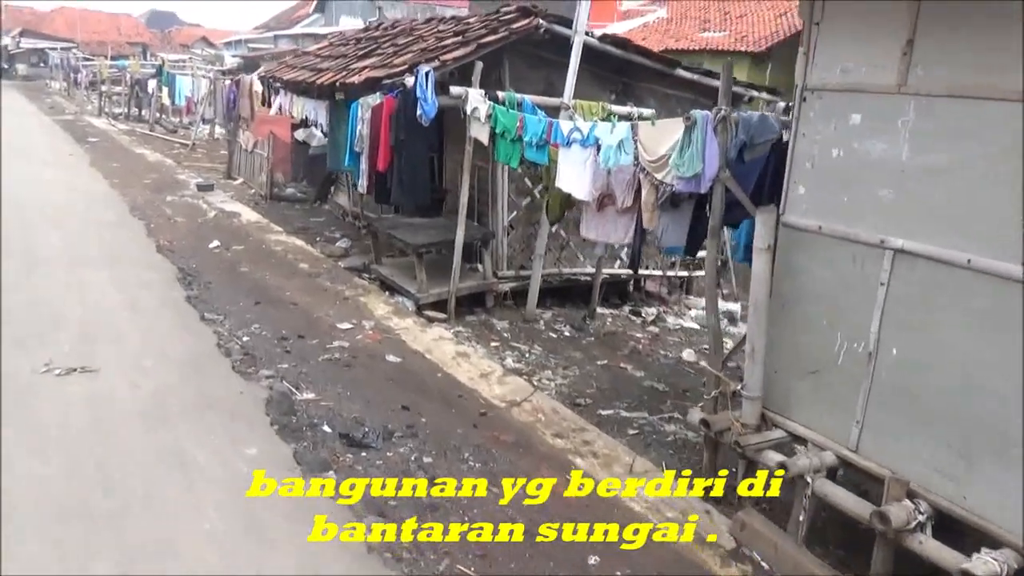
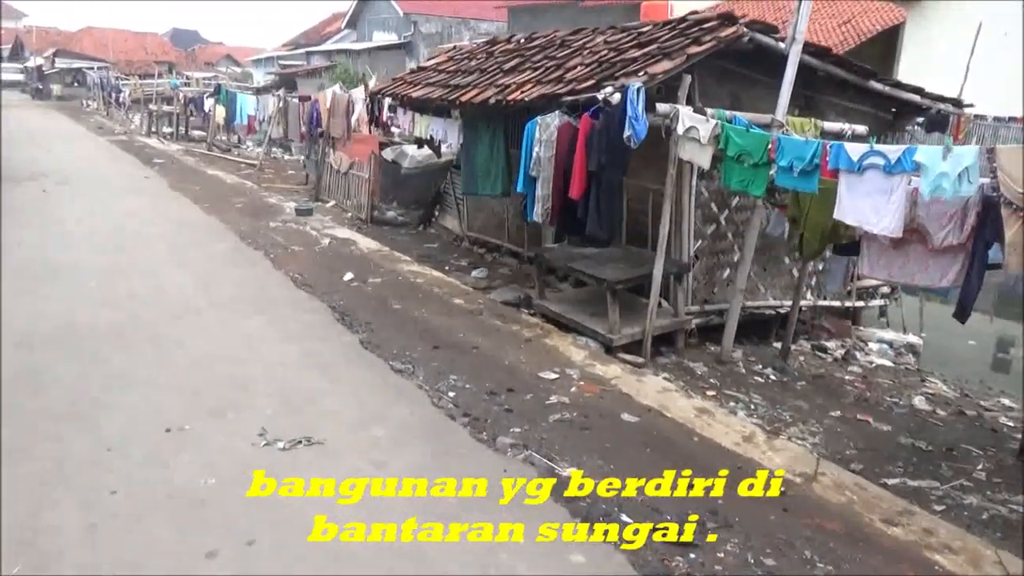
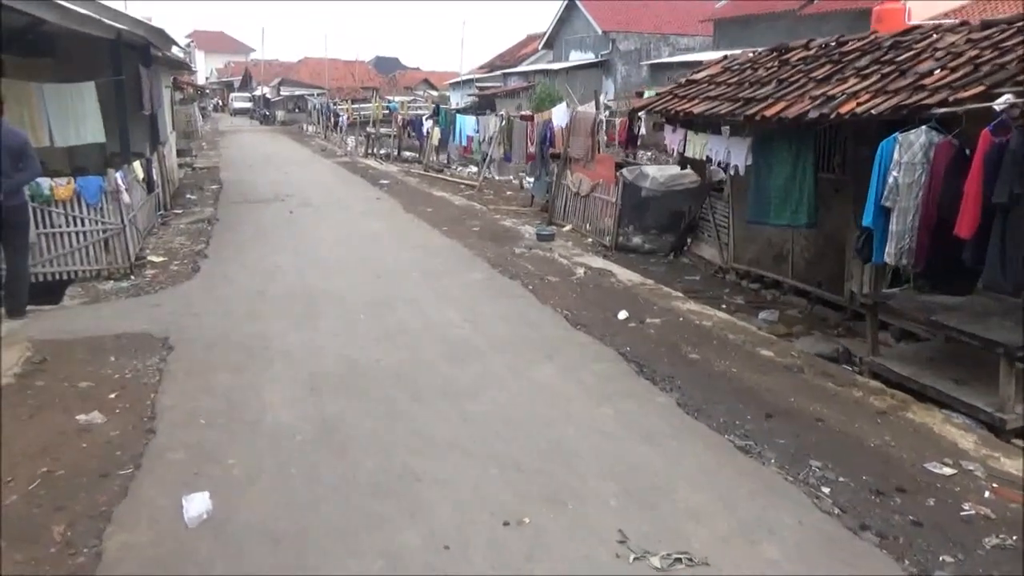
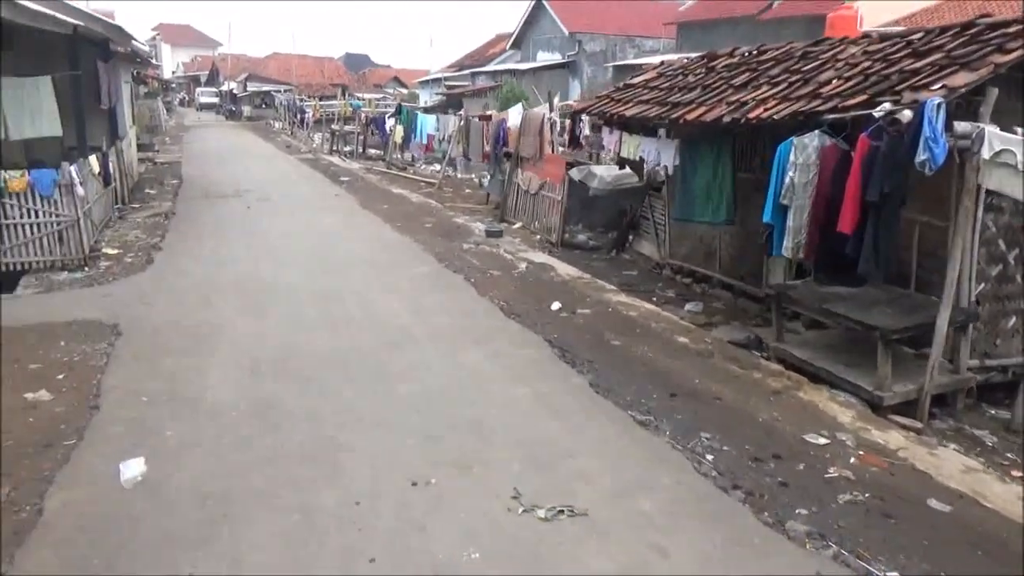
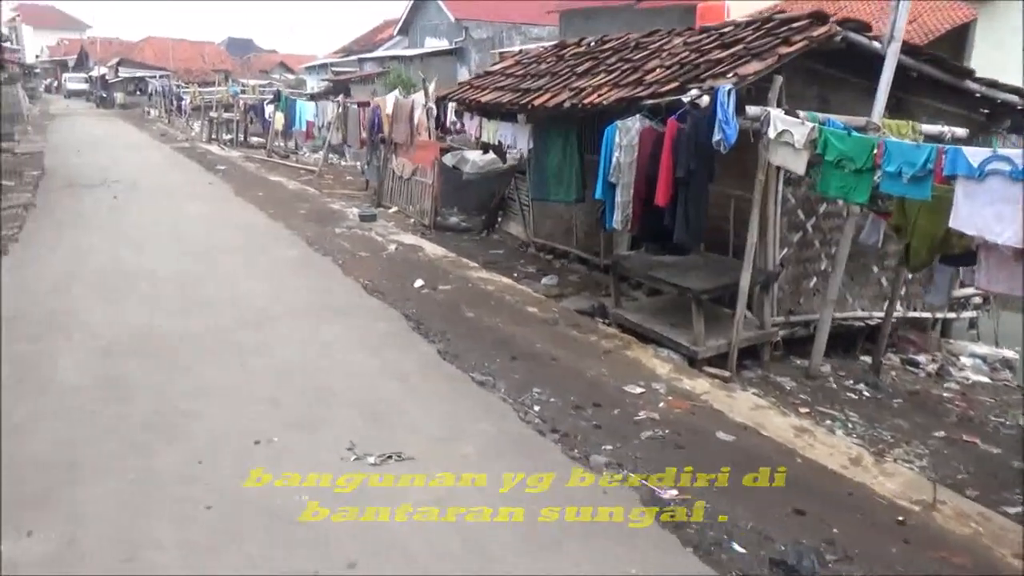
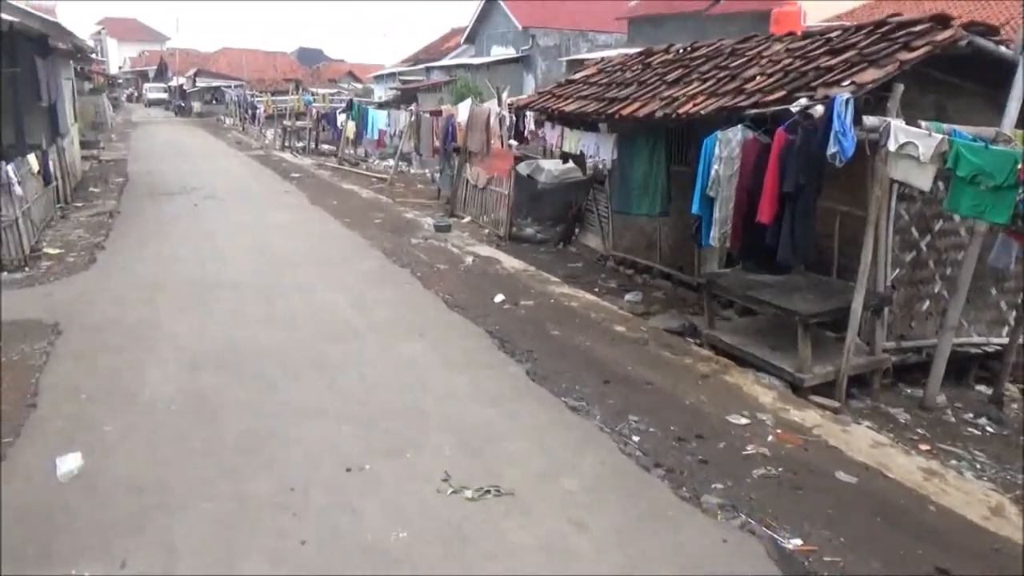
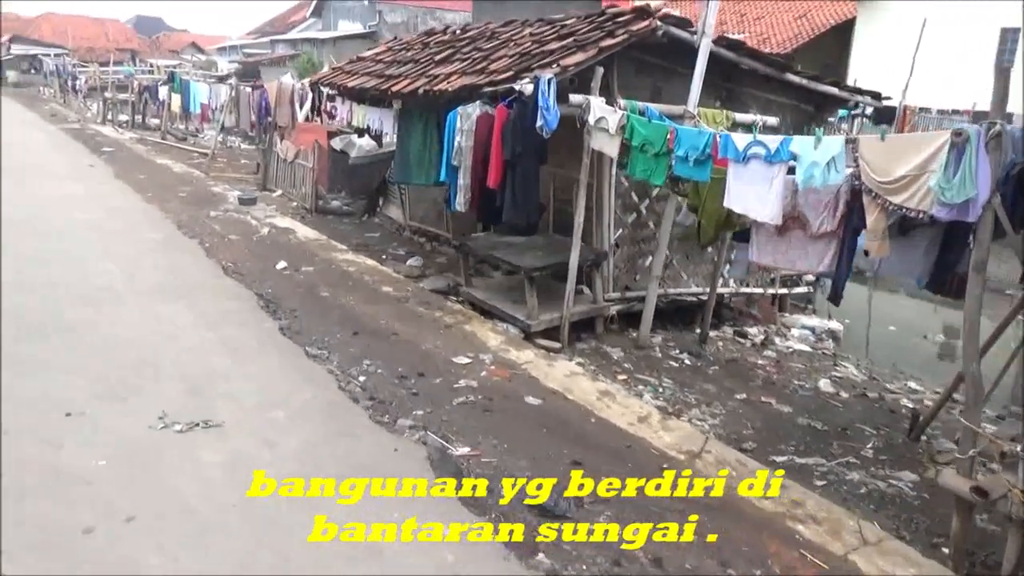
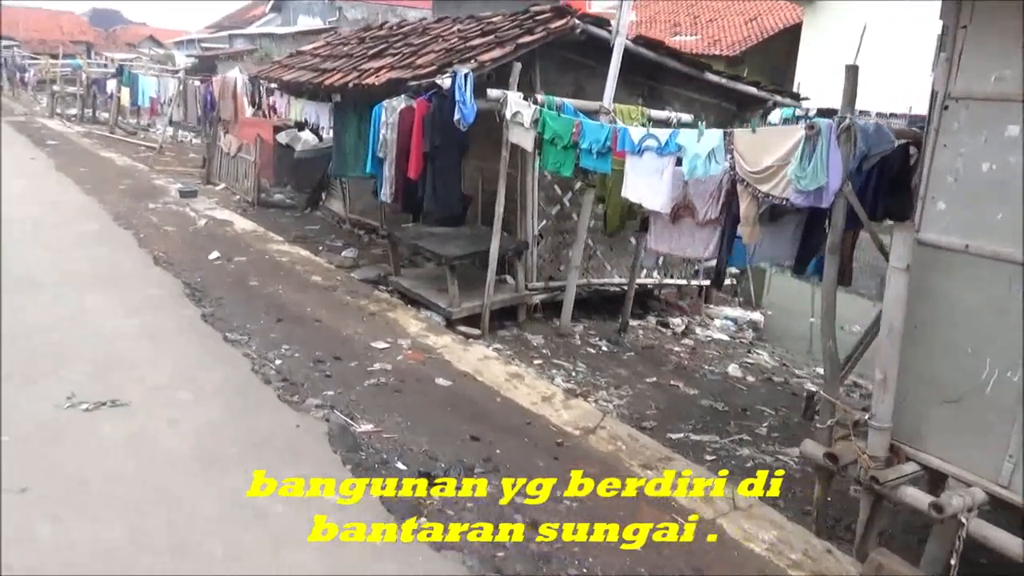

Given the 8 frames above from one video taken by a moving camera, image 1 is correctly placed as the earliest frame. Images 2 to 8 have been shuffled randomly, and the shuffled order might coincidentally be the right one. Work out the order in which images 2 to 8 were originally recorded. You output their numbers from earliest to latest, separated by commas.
8, 7, 2, 5, 6, 4, 3
